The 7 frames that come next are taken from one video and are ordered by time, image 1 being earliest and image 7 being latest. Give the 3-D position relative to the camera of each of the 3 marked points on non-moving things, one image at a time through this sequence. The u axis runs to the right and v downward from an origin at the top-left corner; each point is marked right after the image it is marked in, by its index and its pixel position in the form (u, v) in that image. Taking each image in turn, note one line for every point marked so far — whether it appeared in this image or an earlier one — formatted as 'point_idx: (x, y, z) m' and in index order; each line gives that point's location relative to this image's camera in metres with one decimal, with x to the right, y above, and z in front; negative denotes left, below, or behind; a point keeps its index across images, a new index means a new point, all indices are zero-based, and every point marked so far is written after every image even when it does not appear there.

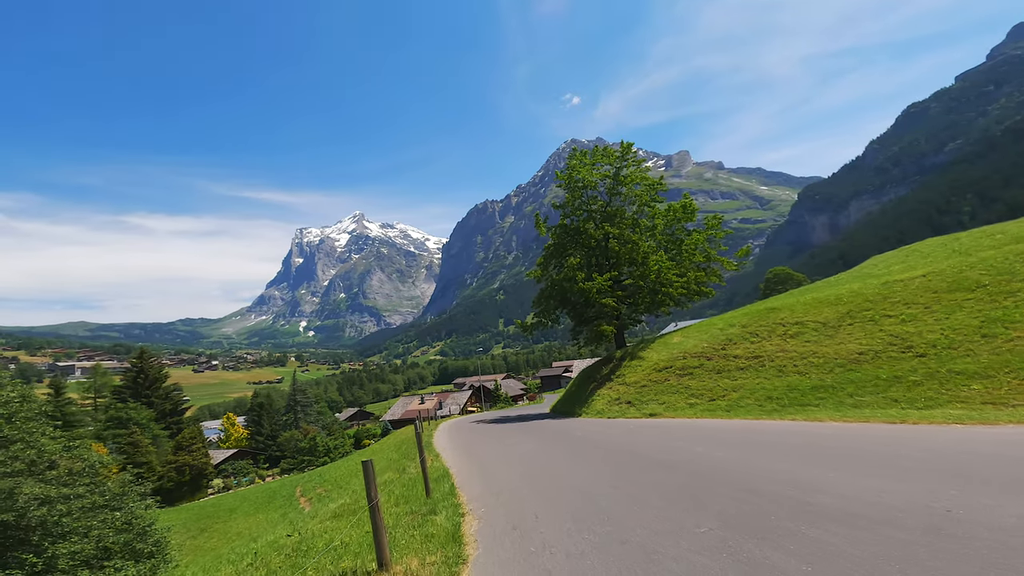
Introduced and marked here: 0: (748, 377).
0: (+8.5, -3.1, +17.6) m
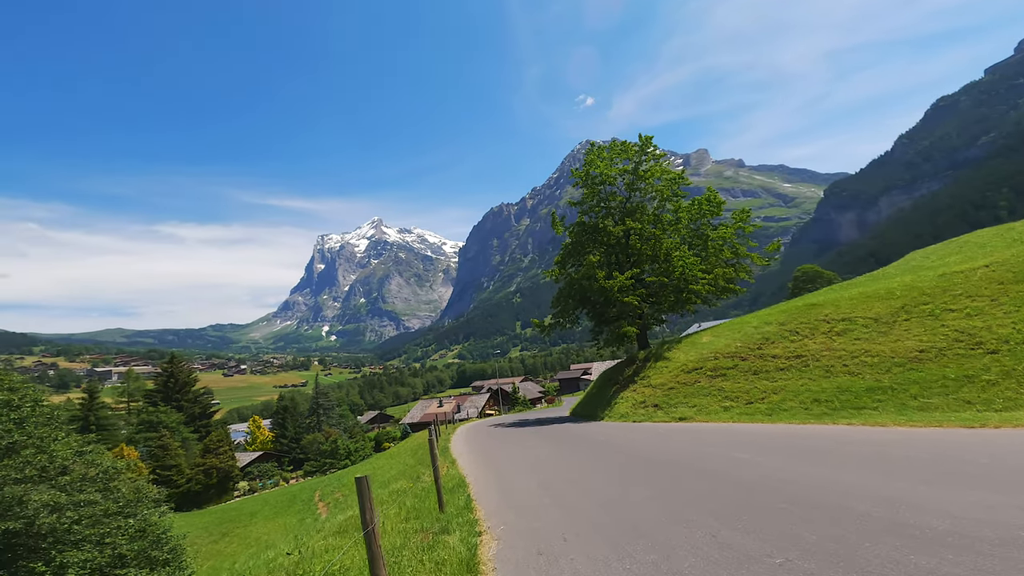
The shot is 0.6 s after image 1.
0: (+9.2, -2.9, +16.3) m
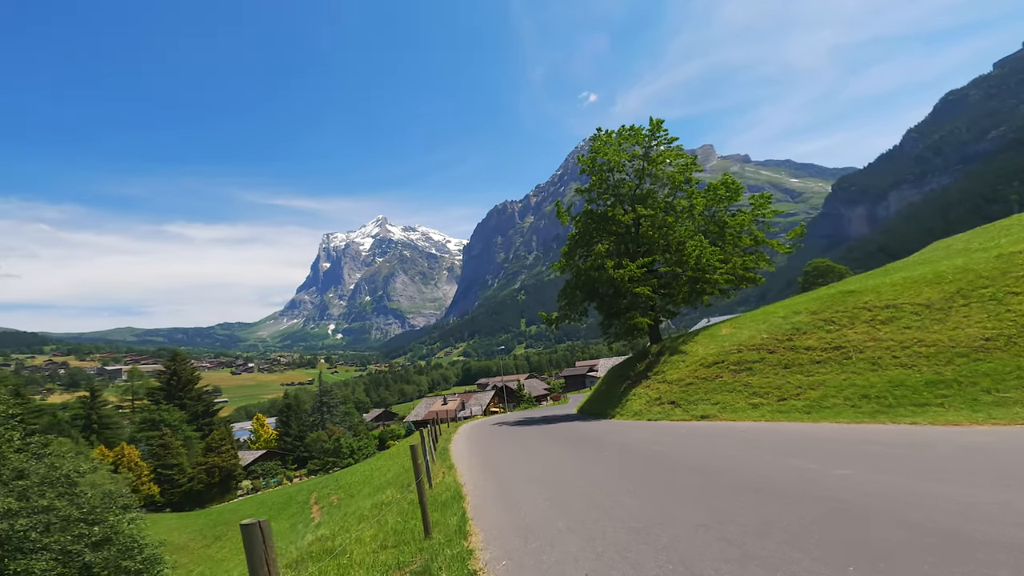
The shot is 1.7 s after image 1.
0: (+9.3, -2.4, +14.5) m
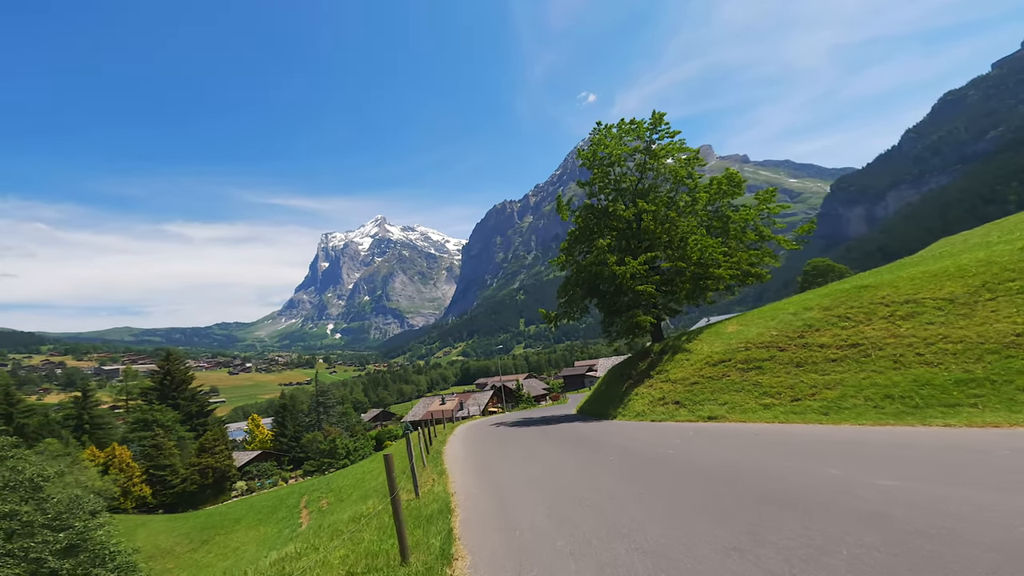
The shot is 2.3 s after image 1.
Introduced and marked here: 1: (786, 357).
0: (+9.2, -2.2, +13.6) m
1: (+8.9, -2.2, +16.0) m
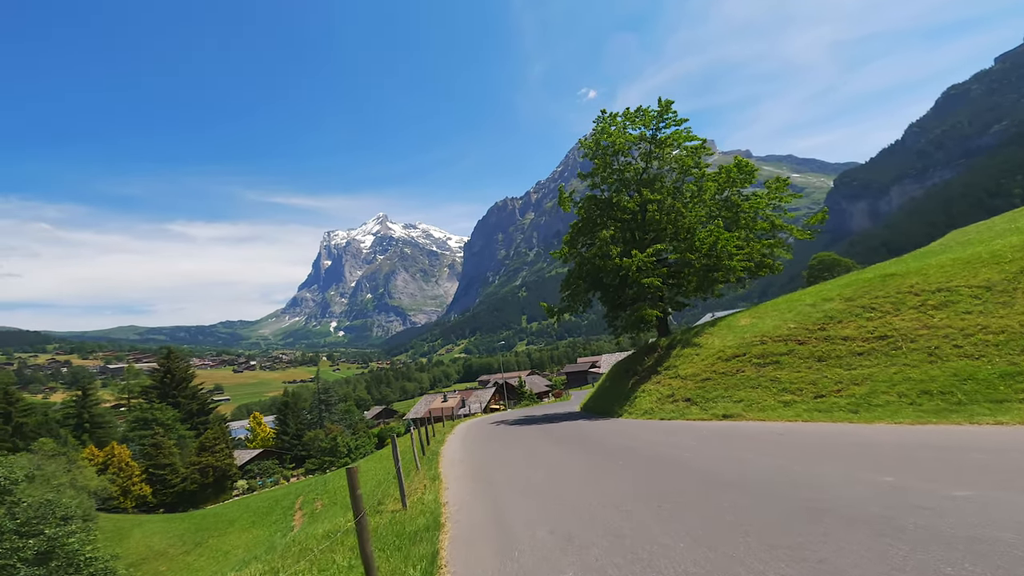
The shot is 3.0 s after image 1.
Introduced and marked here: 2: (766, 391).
0: (+9.2, -1.9, +12.6) m
1: (+8.9, -1.9, +15.0) m
2: (+7.5, -3.0, +14.6) m
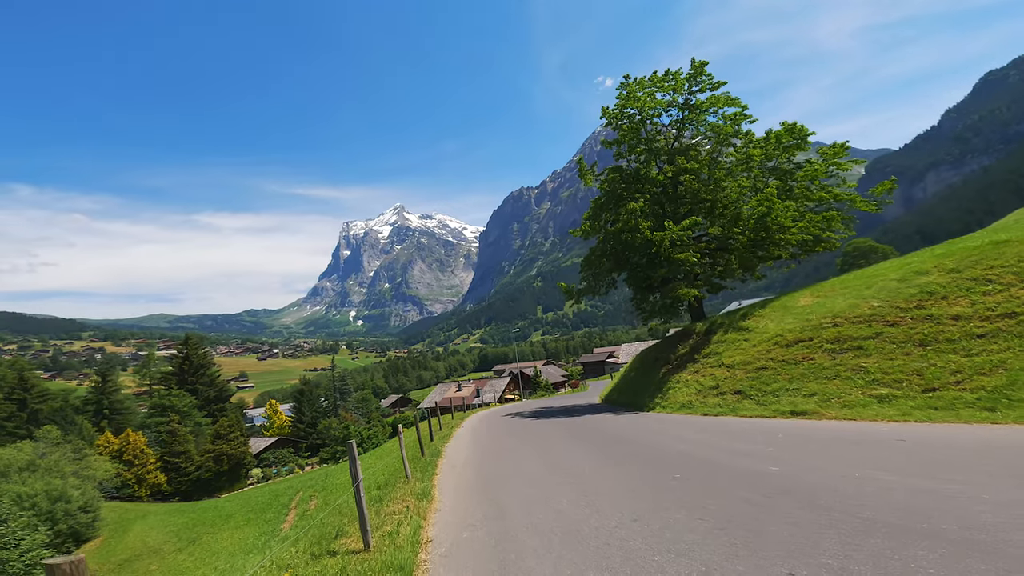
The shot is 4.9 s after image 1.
0: (+9.6, -1.1, +9.5) m
1: (+9.3, -1.1, +11.9) m
2: (+7.9, -2.2, +11.6) m
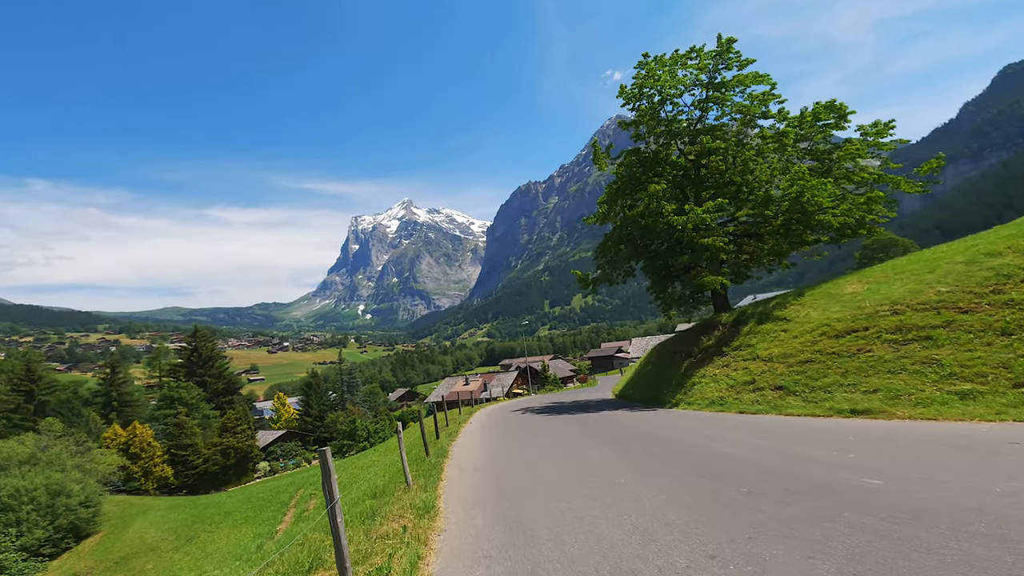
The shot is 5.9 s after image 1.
0: (+9.9, -0.8, +7.9) m
1: (+9.7, -0.7, +10.3) m
2: (+8.2, -1.8, +10.0) m
